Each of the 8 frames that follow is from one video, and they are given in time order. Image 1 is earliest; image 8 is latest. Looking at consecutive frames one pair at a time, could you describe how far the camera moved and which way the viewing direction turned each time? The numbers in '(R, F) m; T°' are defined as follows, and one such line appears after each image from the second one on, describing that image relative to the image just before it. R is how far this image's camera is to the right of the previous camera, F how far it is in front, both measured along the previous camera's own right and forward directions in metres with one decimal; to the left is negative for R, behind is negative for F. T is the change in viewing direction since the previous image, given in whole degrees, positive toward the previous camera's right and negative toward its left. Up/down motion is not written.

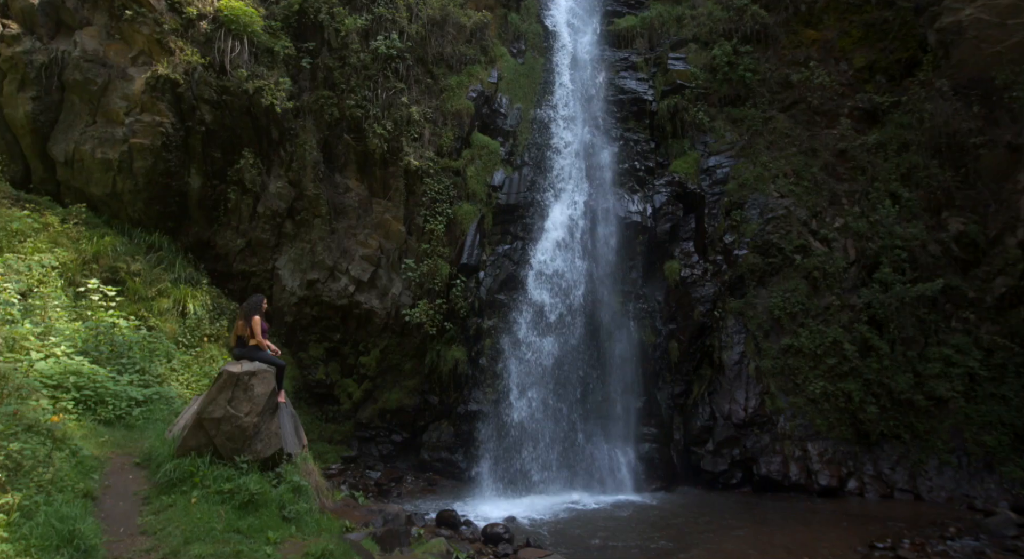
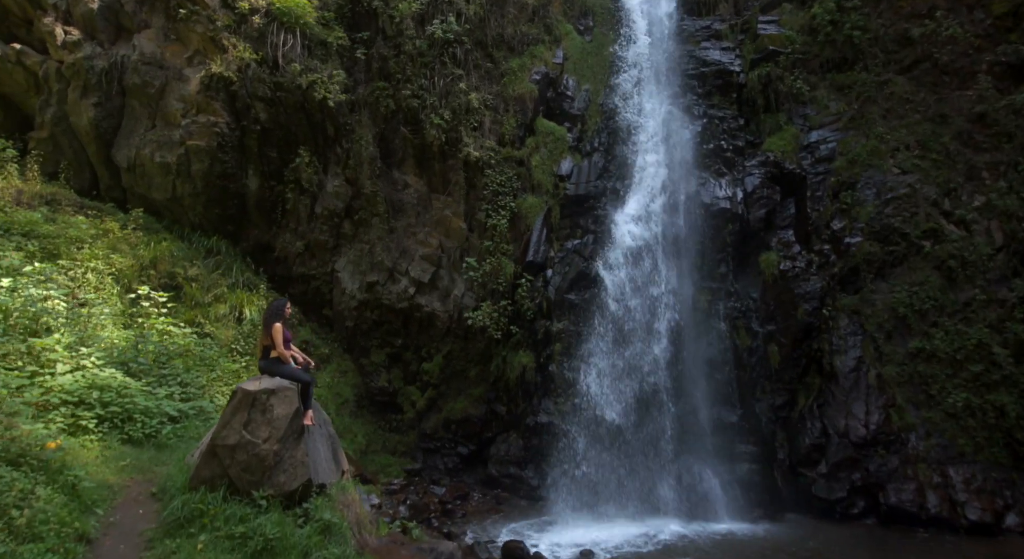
(0.0, +1.1) m; -7°
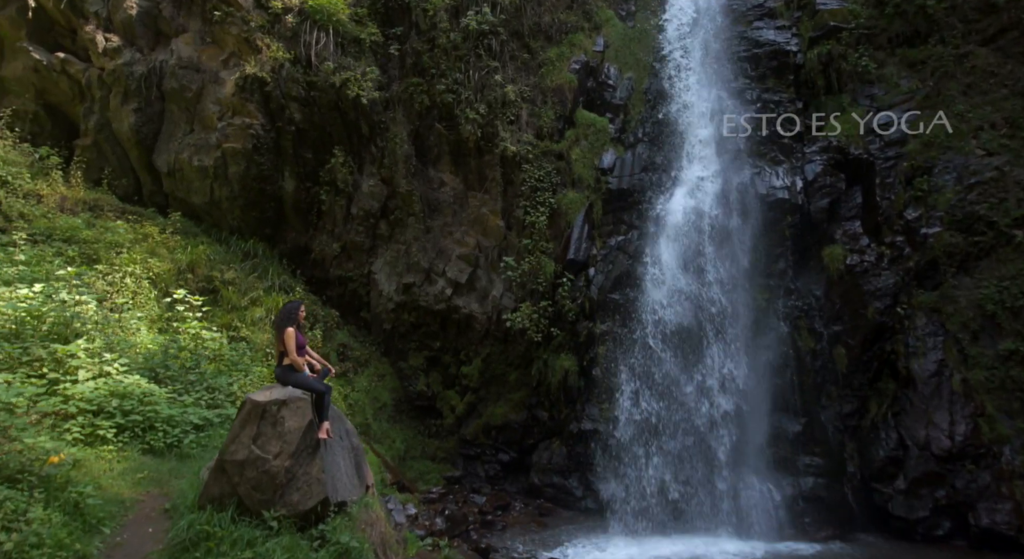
(+0.1, +0.5) m; -4°
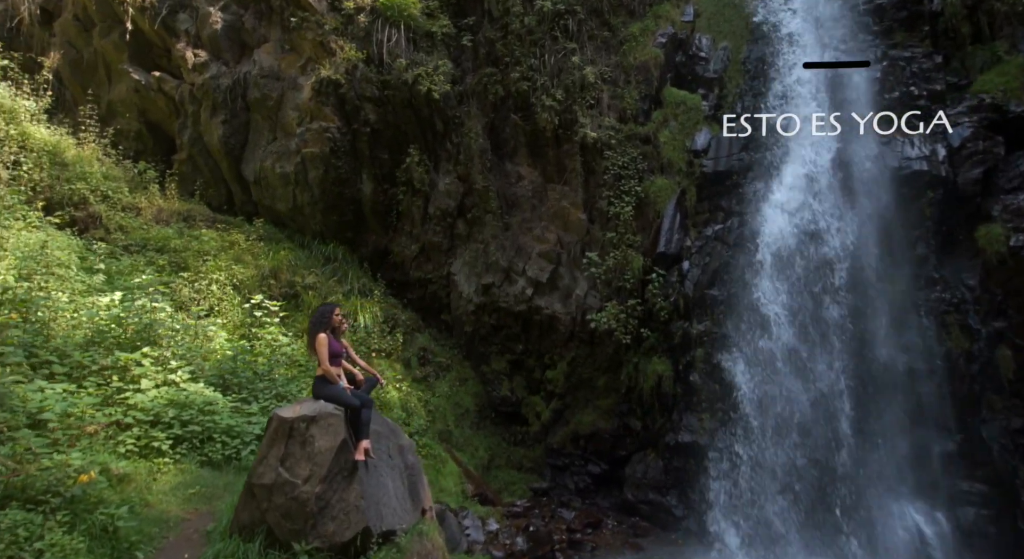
(+0.2, +0.7) m; -10°
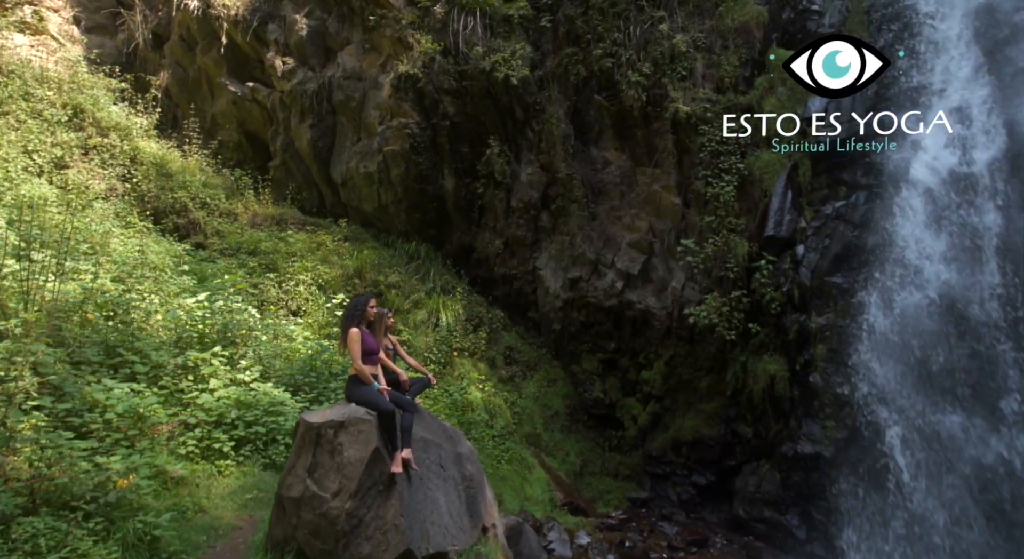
(+0.2, +0.6) m; -10°
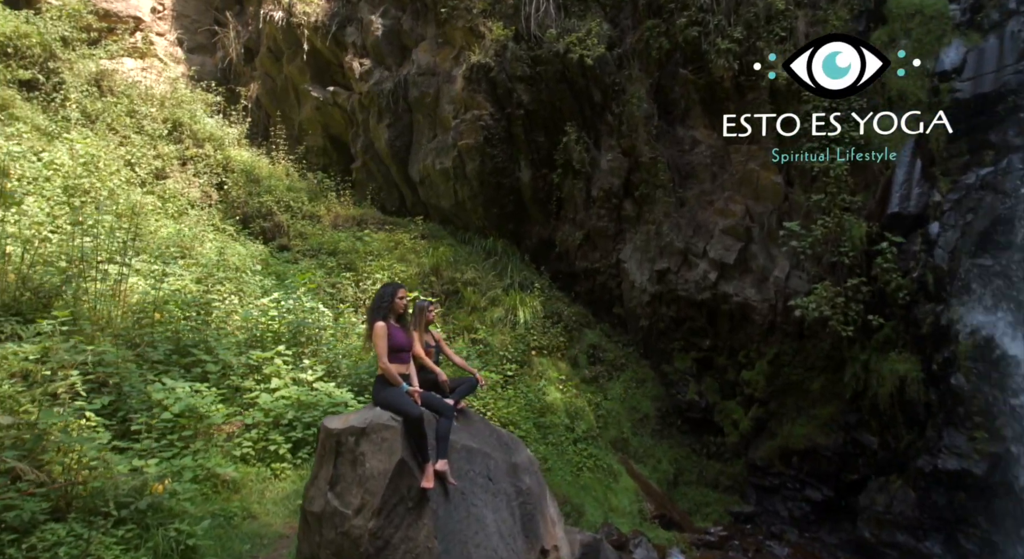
(+0.2, +0.5) m; -9°
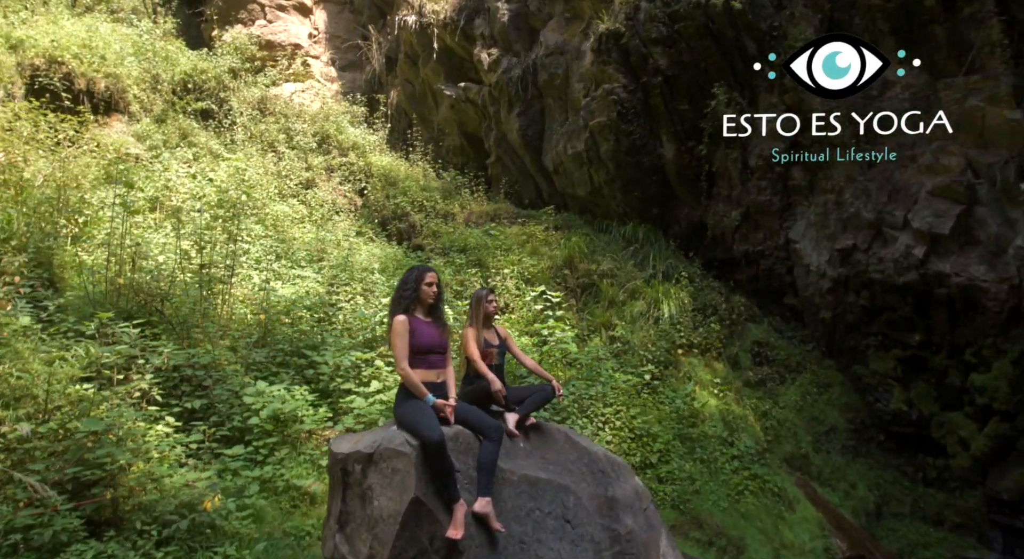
(+0.4, +0.9) m; -17°
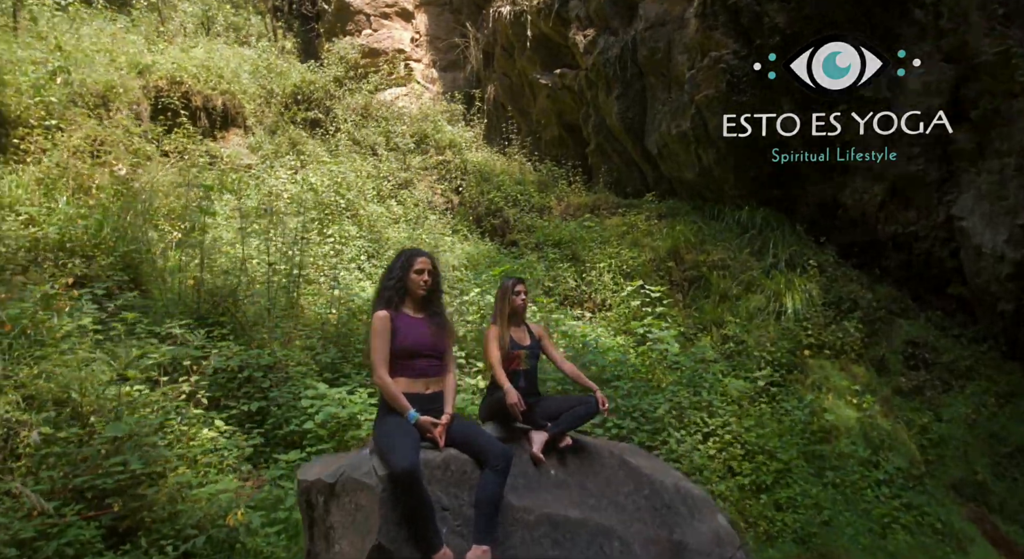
(+0.3, +0.6) m; -12°
